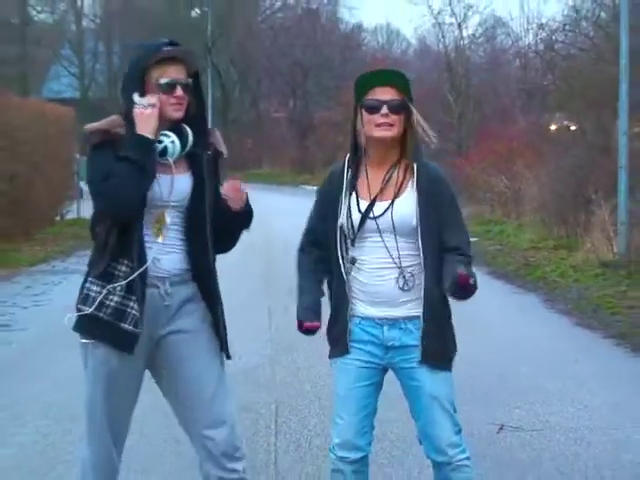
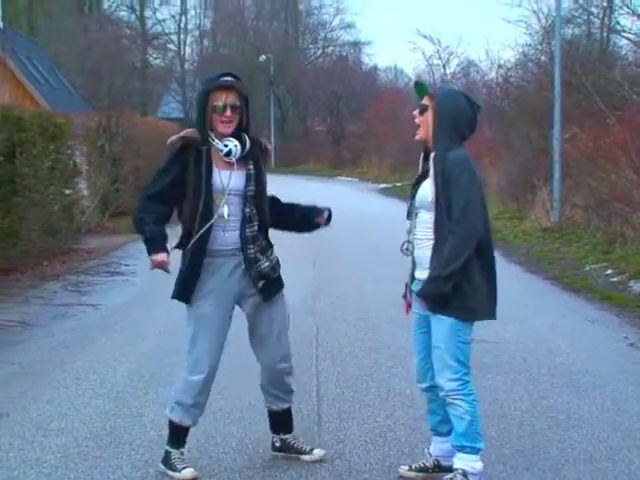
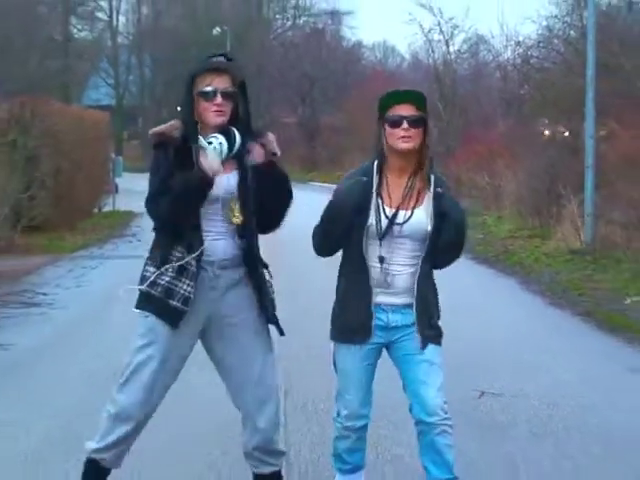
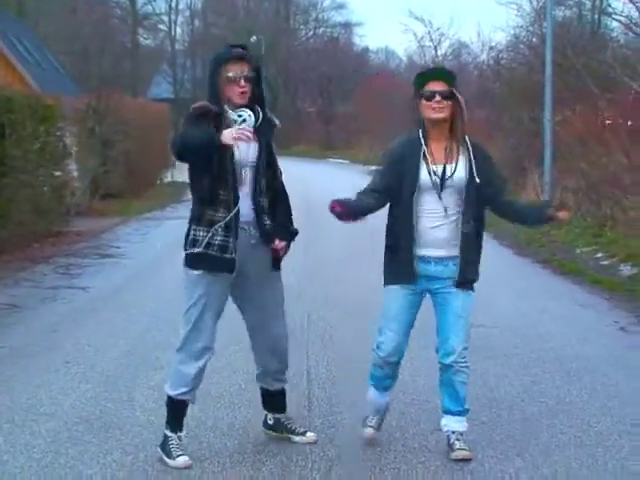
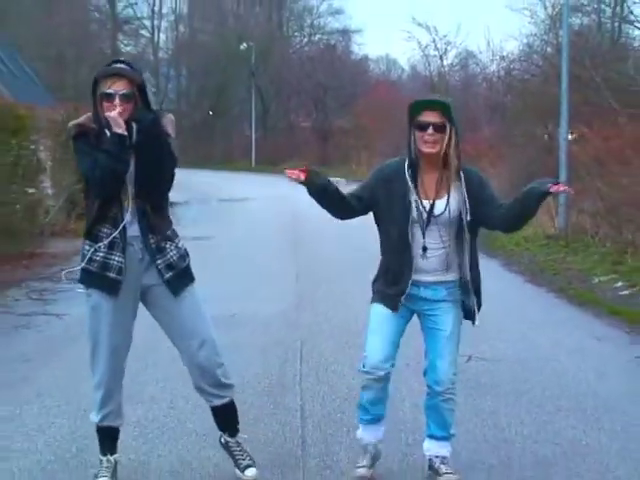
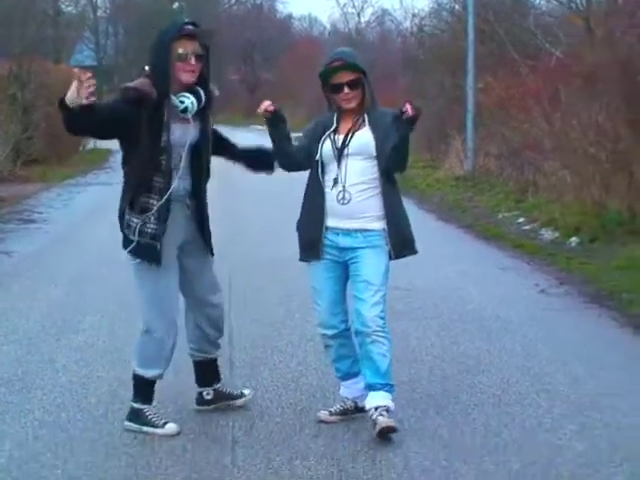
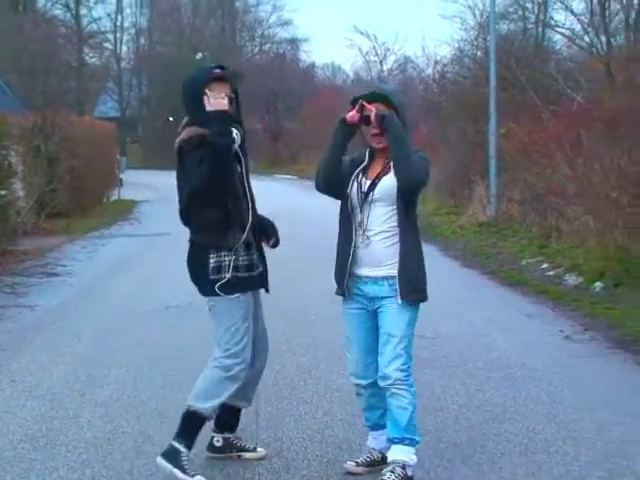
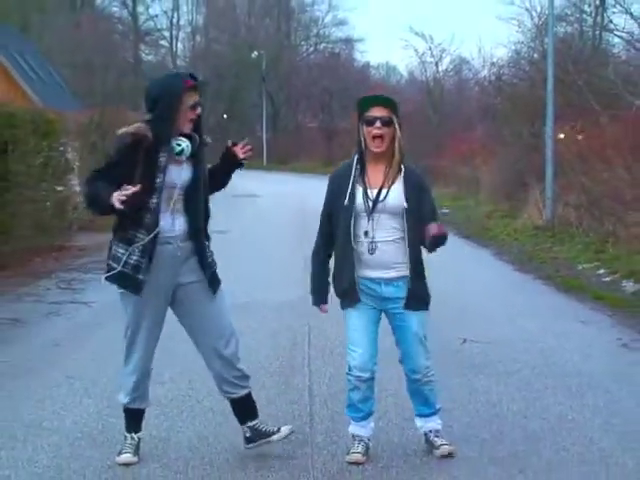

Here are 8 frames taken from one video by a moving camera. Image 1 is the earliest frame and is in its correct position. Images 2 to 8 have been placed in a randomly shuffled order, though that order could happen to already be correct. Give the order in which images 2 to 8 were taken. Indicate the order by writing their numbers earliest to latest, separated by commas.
3, 5, 8, 4, 2, 7, 6
